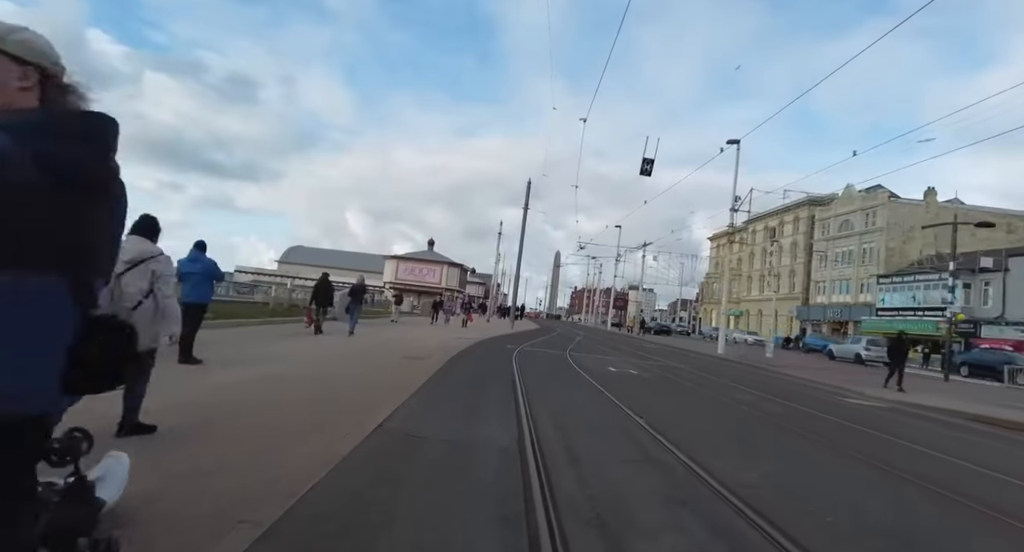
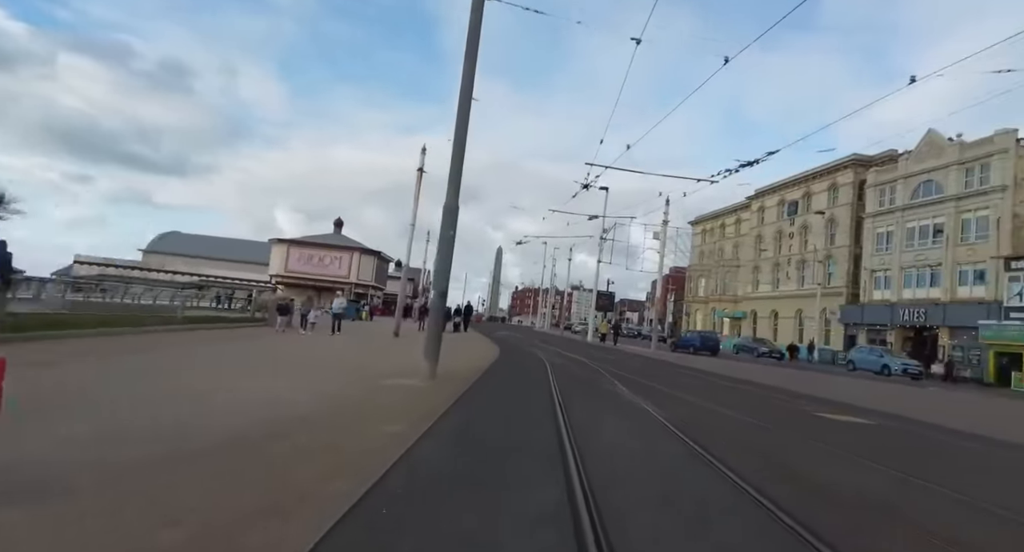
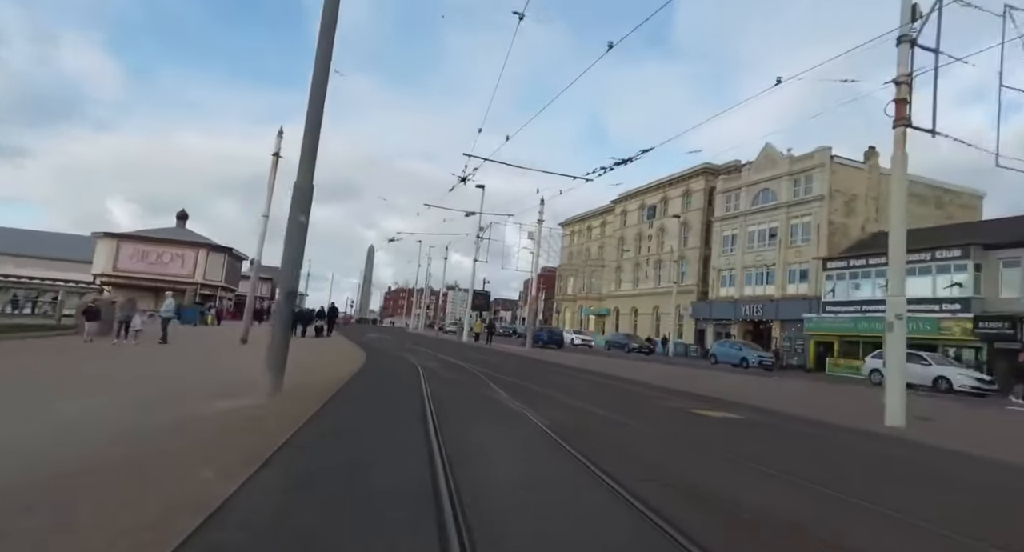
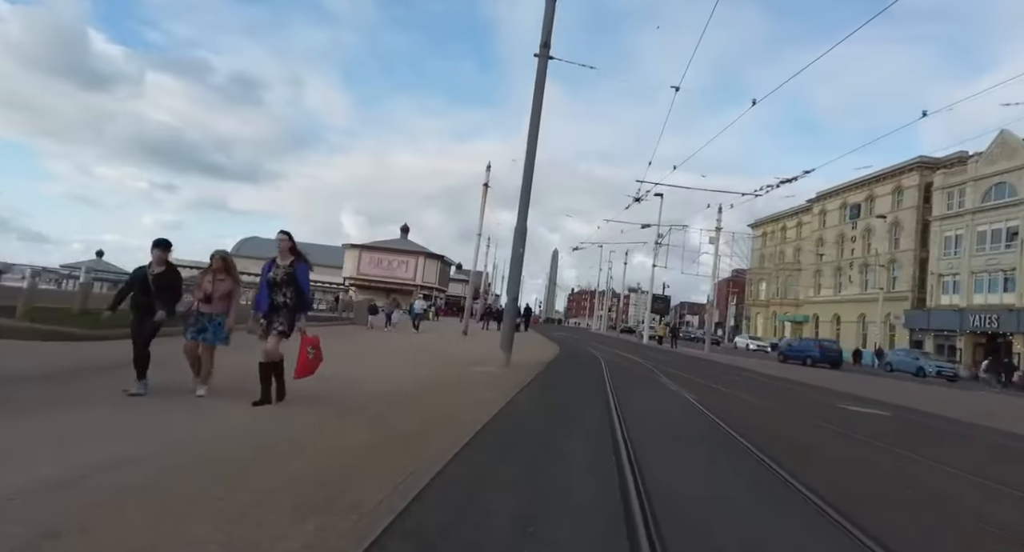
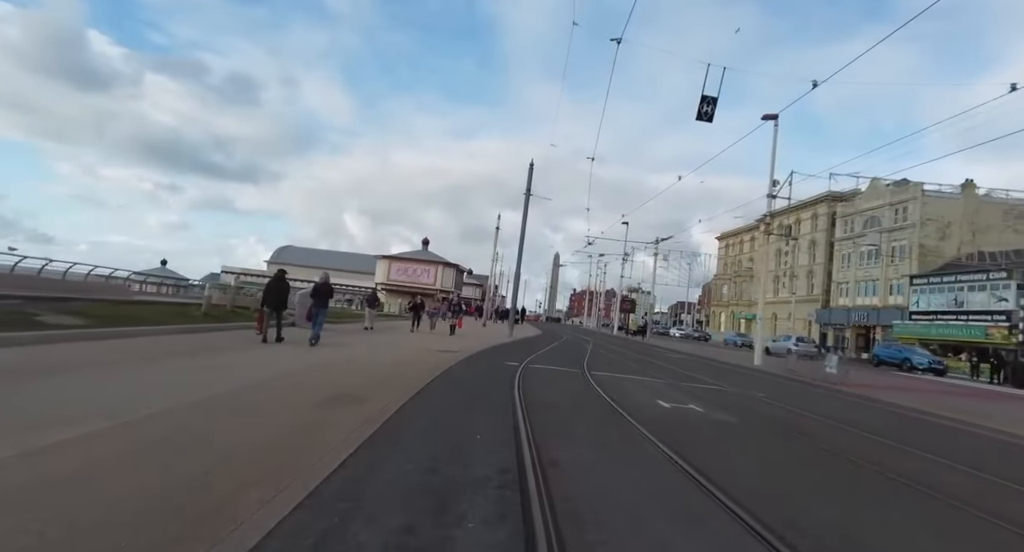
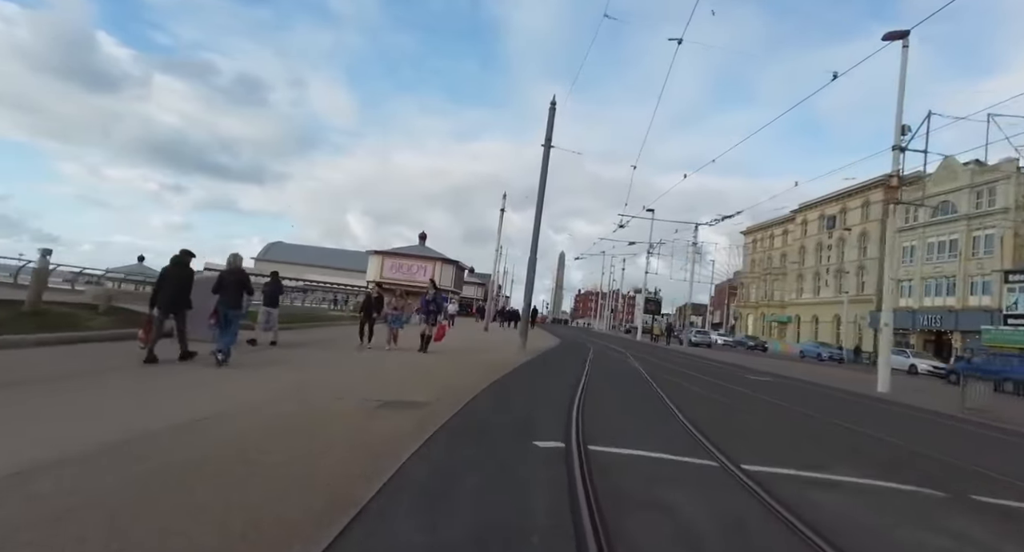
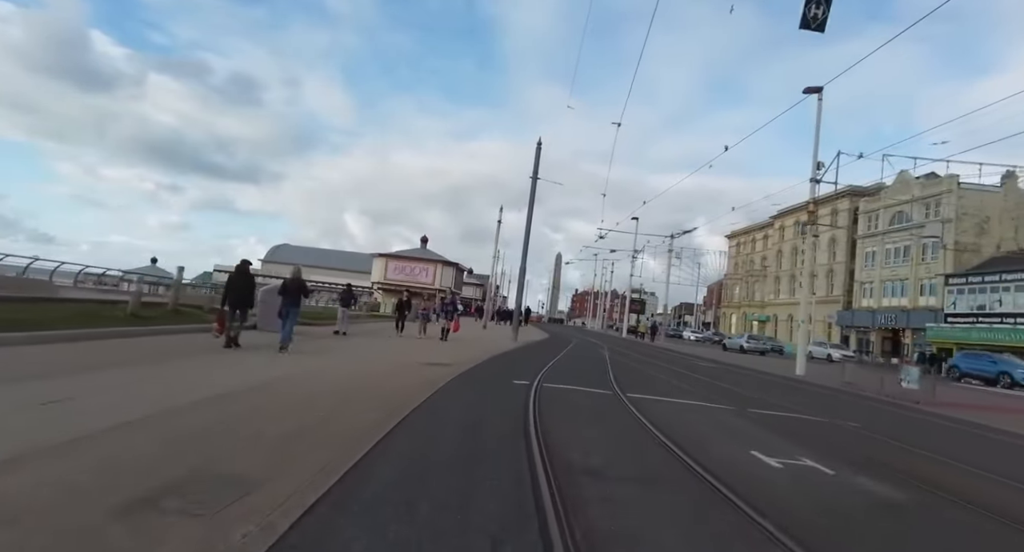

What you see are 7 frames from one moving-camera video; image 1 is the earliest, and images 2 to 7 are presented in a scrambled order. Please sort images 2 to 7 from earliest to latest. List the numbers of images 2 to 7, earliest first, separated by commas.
5, 7, 6, 4, 2, 3
